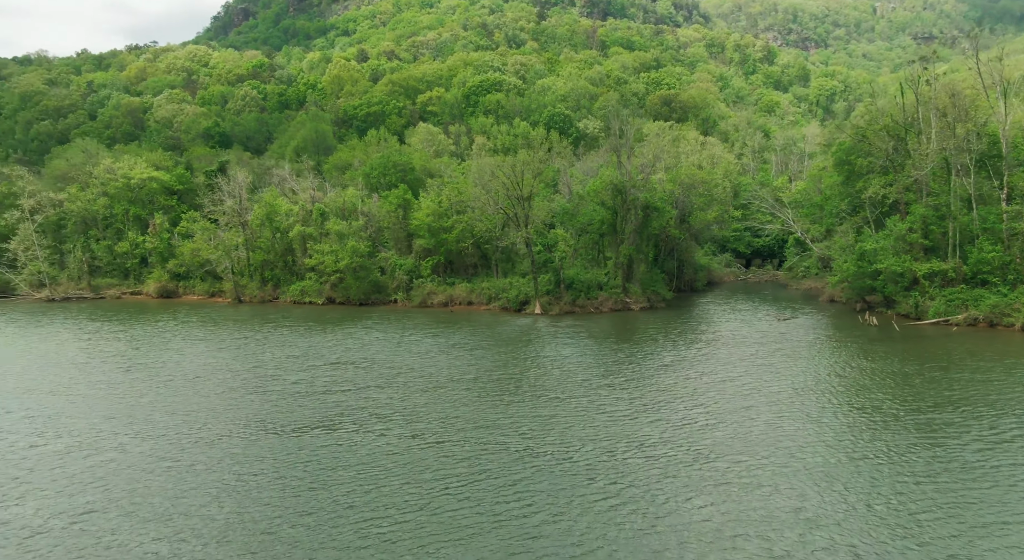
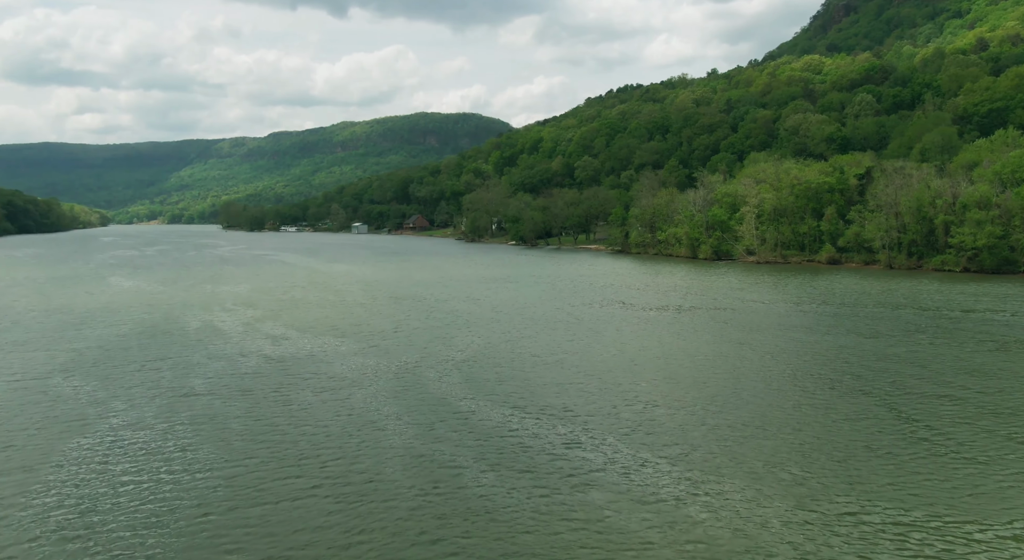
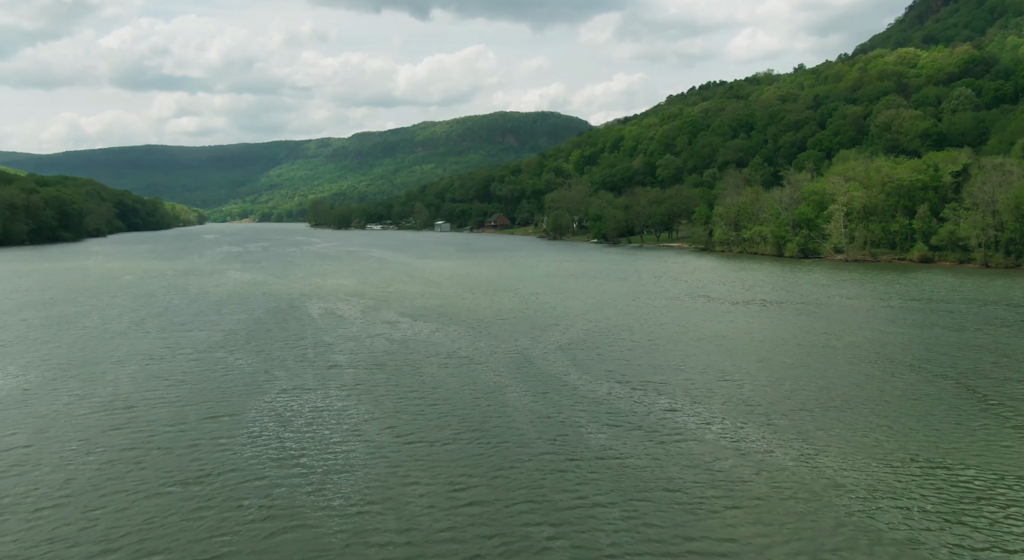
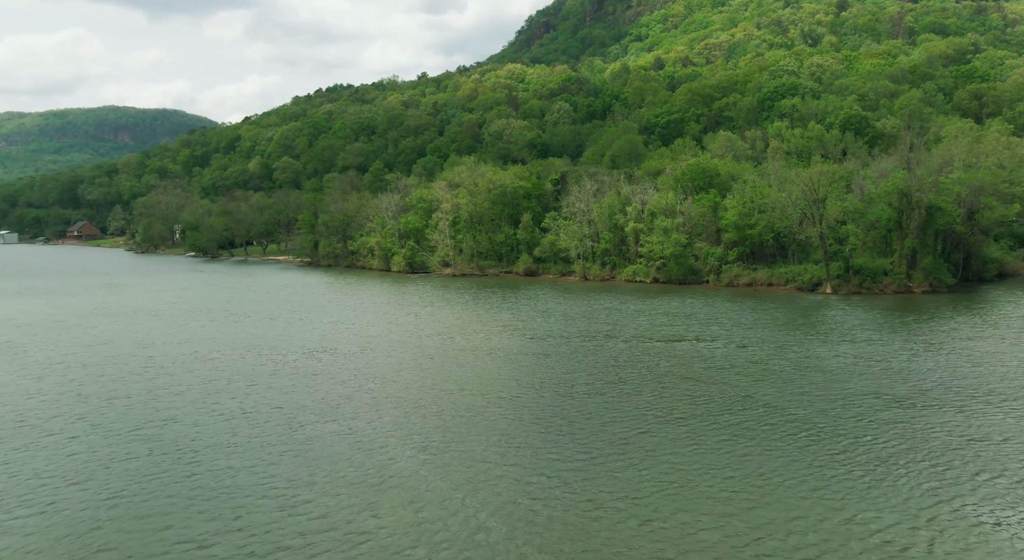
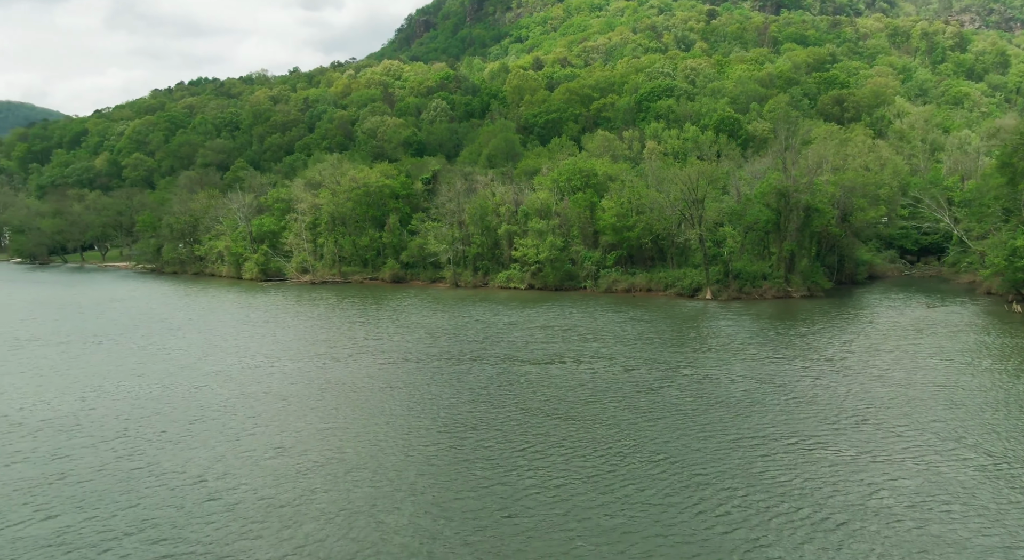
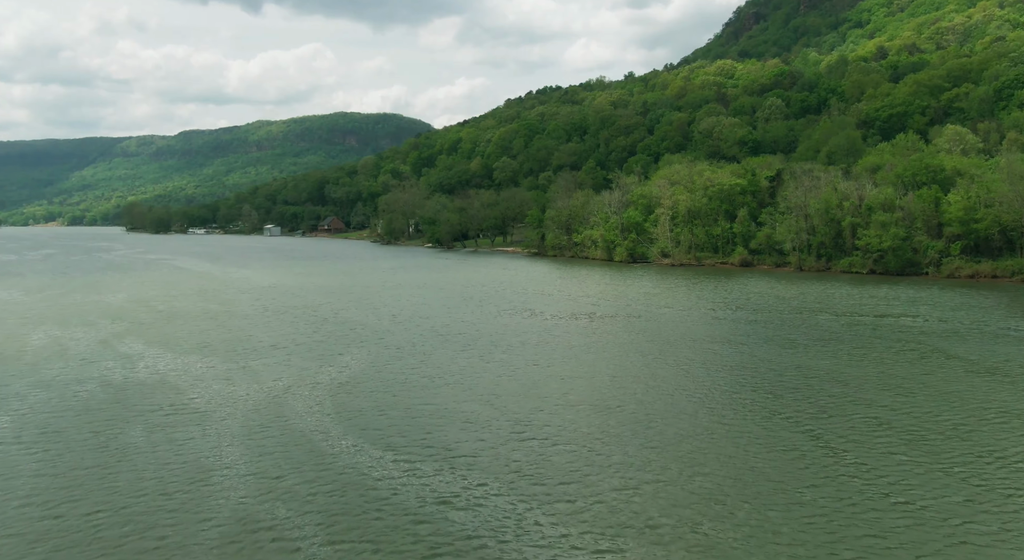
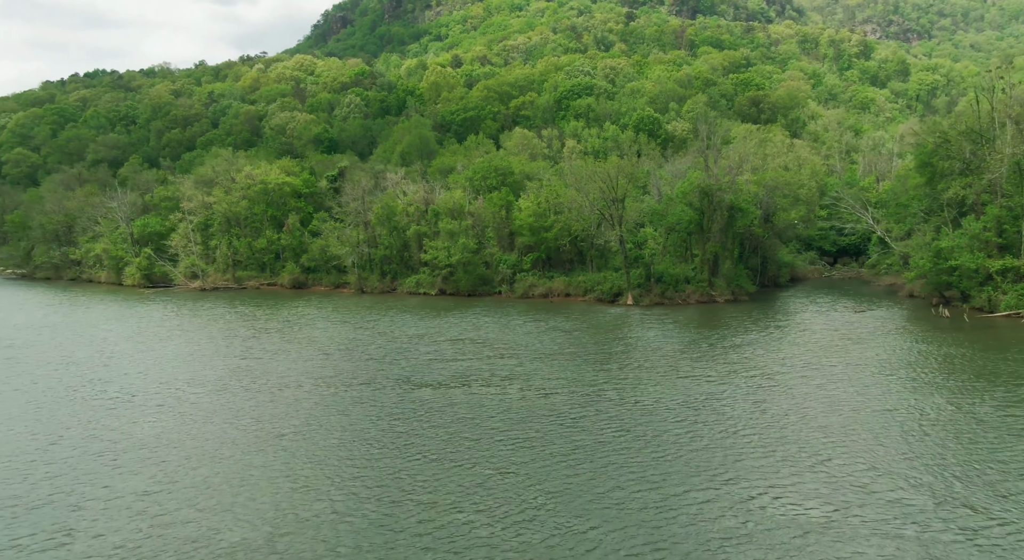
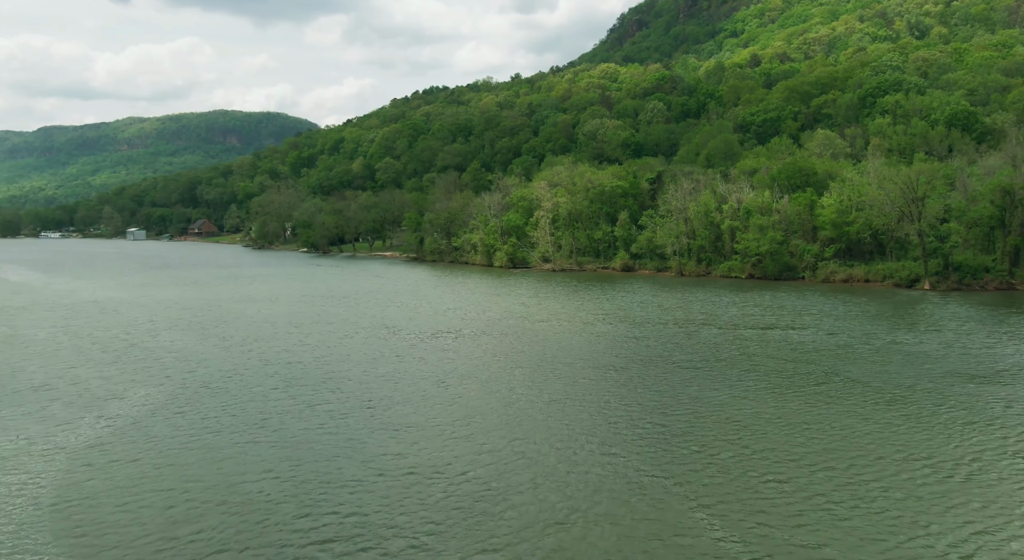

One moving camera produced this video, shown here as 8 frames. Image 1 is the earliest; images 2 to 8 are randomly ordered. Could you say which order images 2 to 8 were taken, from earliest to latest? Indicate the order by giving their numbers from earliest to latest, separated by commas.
7, 5, 4, 8, 6, 2, 3
